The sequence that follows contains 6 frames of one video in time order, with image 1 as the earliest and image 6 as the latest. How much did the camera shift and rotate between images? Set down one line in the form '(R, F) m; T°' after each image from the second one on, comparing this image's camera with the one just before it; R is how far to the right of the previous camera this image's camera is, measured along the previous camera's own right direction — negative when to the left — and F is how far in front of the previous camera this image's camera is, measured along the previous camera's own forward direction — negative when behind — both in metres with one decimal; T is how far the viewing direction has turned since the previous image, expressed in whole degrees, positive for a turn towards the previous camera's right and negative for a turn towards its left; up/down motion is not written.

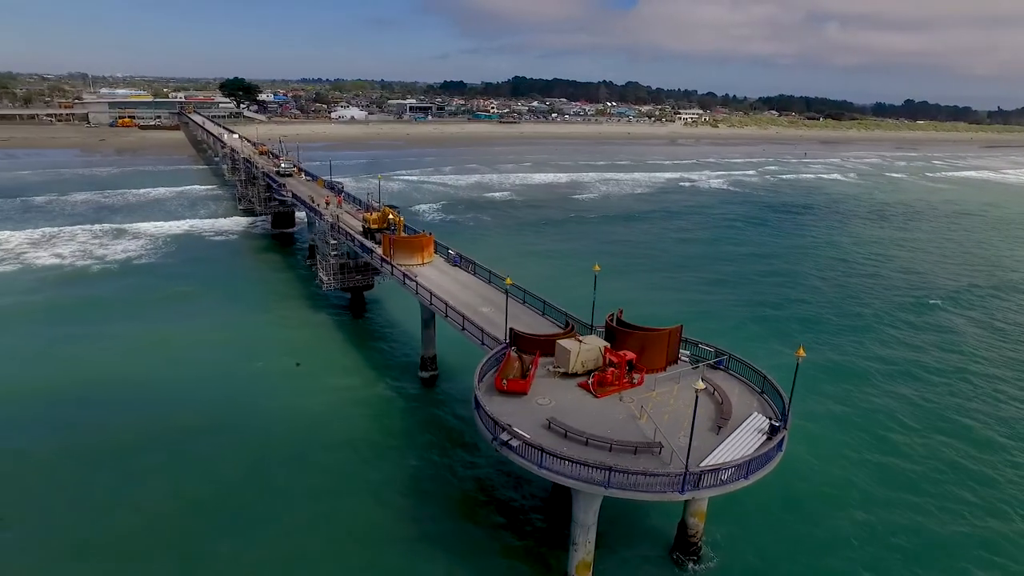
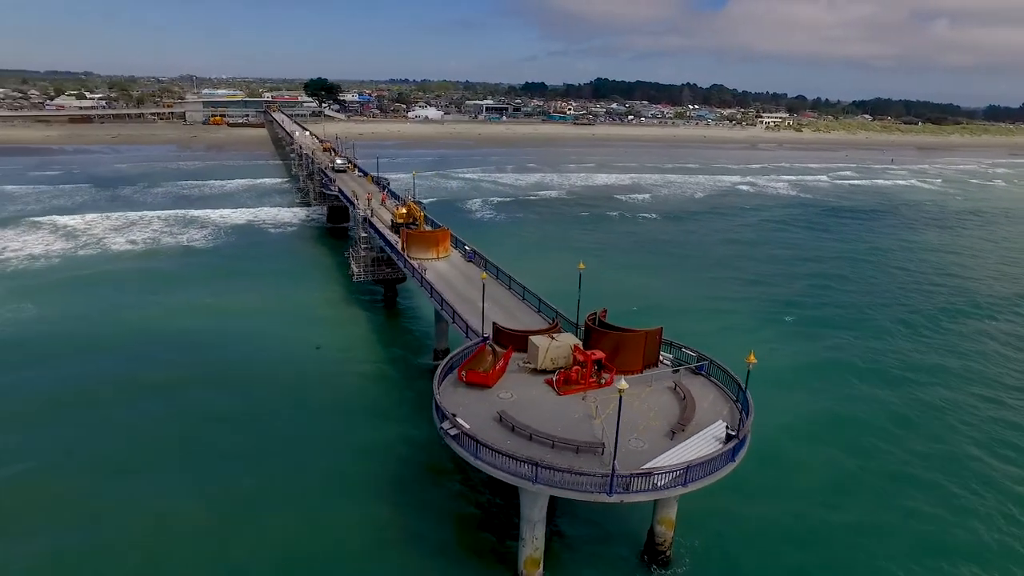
(+2.2, +0.1) m; -7°
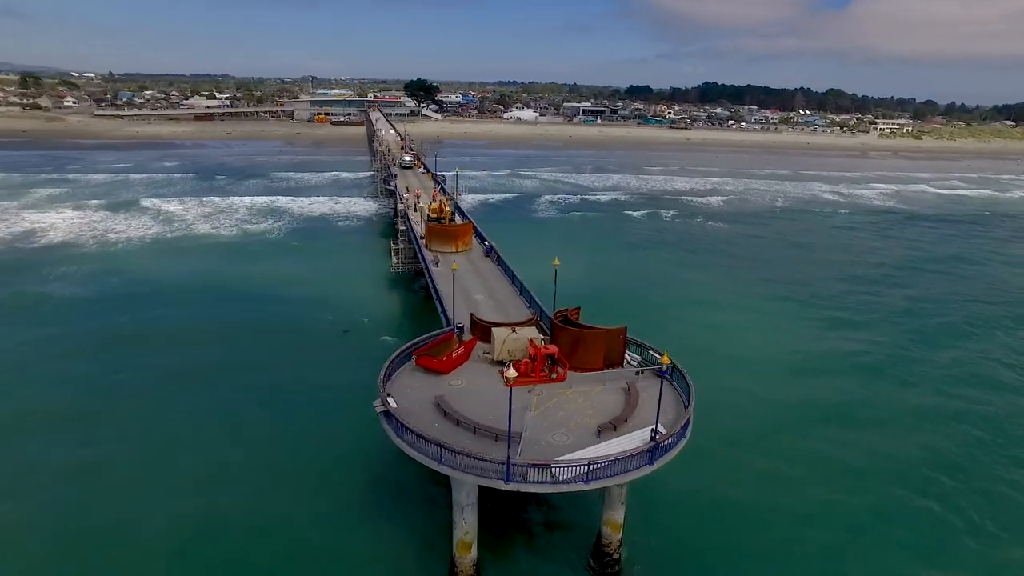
(+2.9, 0.0) m; -9°
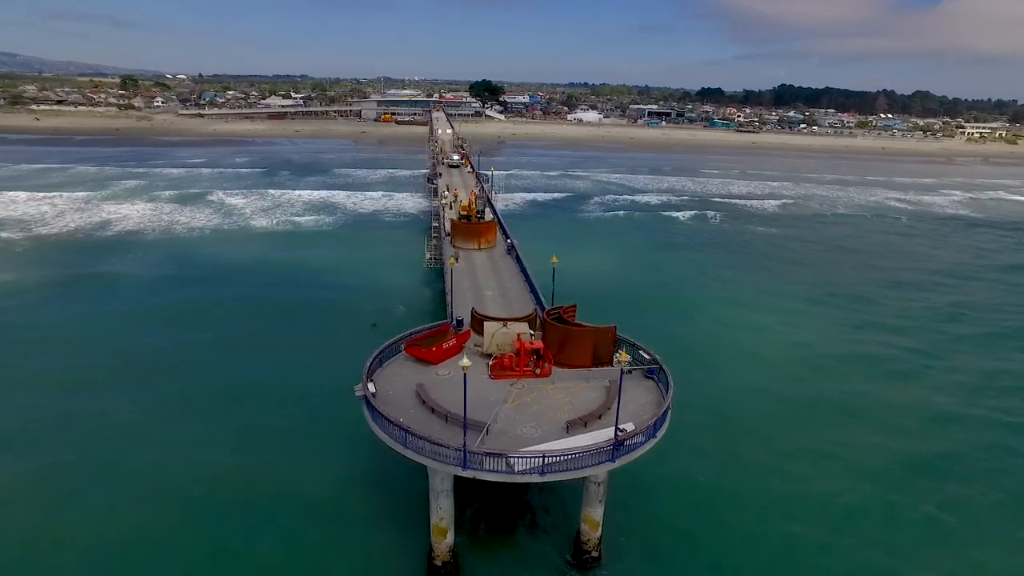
(+1.6, -0.2) m; -6°
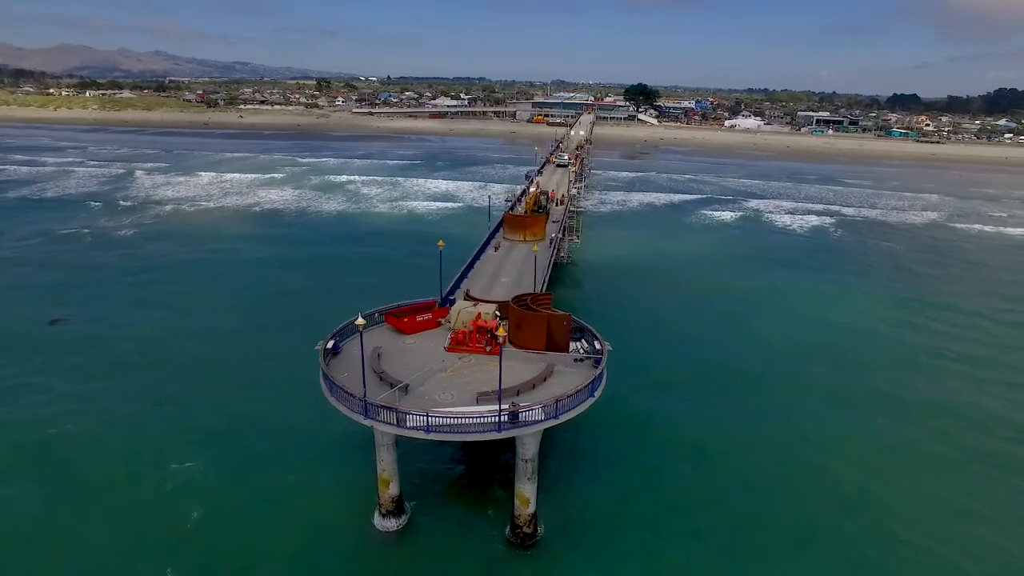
(+4.5, -0.3) m; -14°
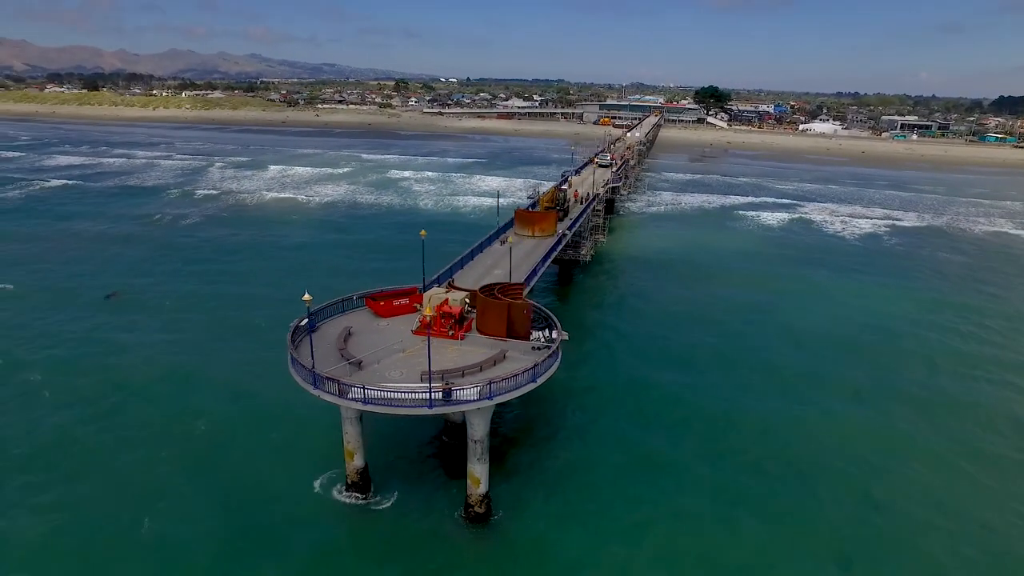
(+2.6, -0.4) m; -7°
